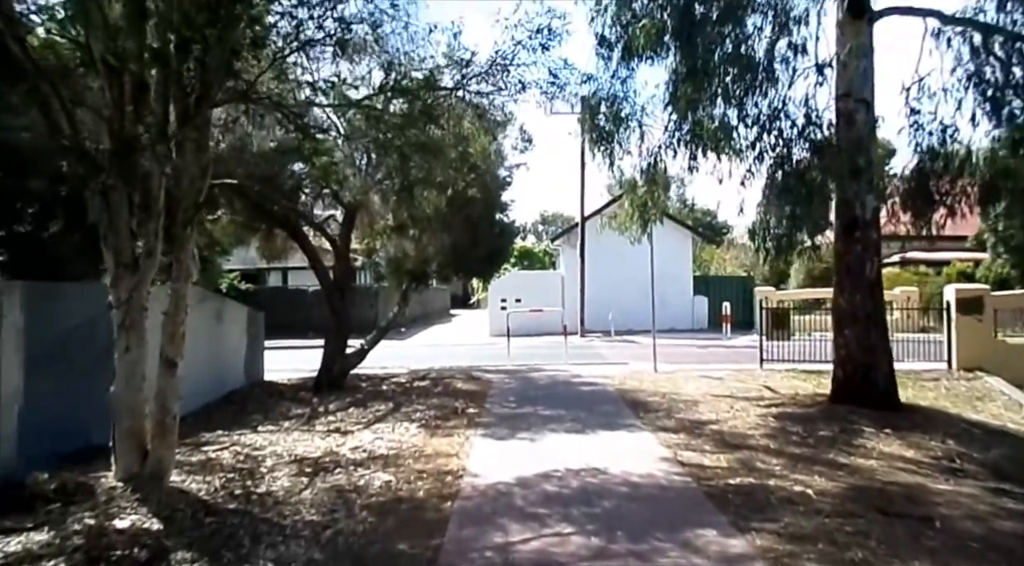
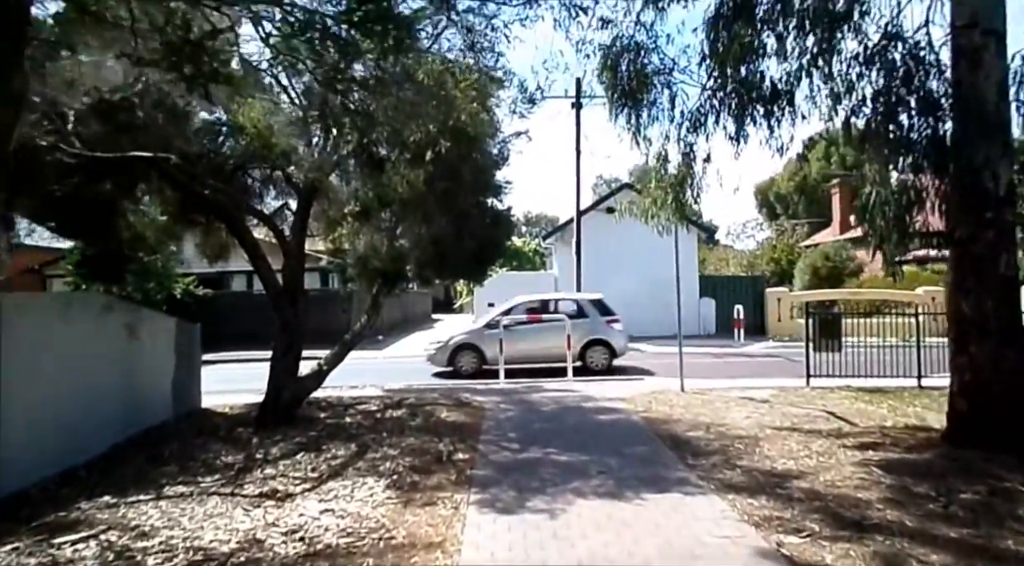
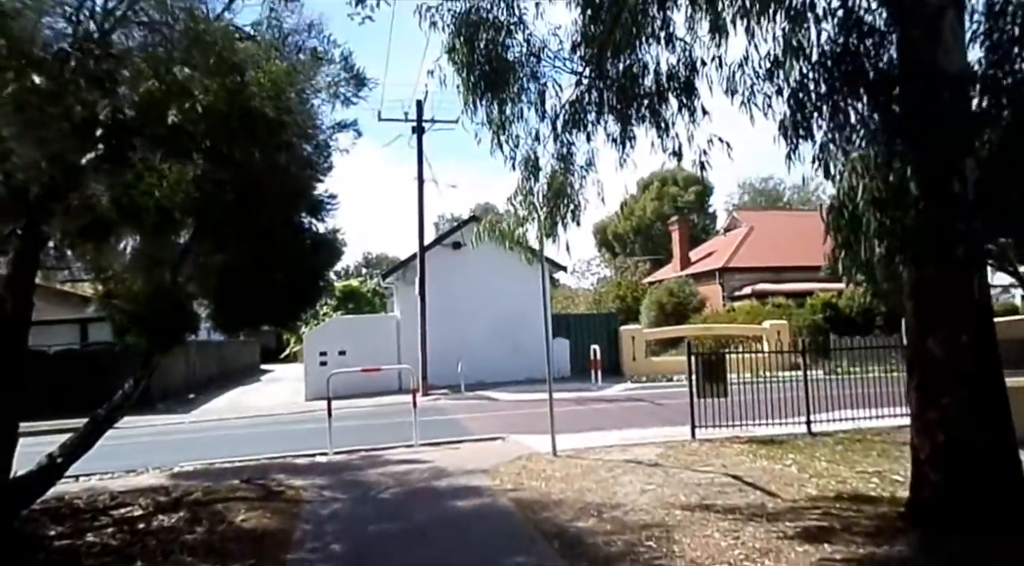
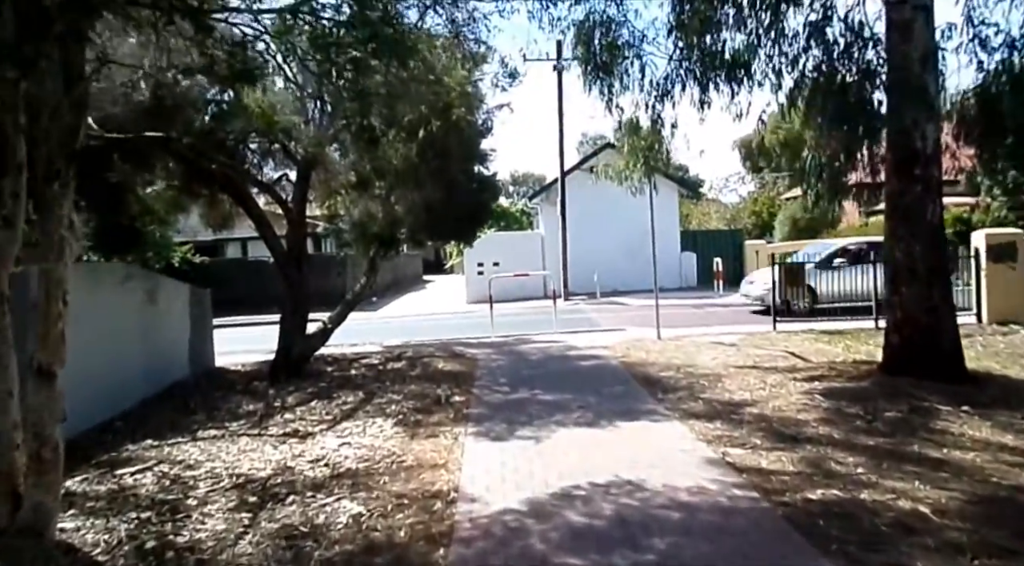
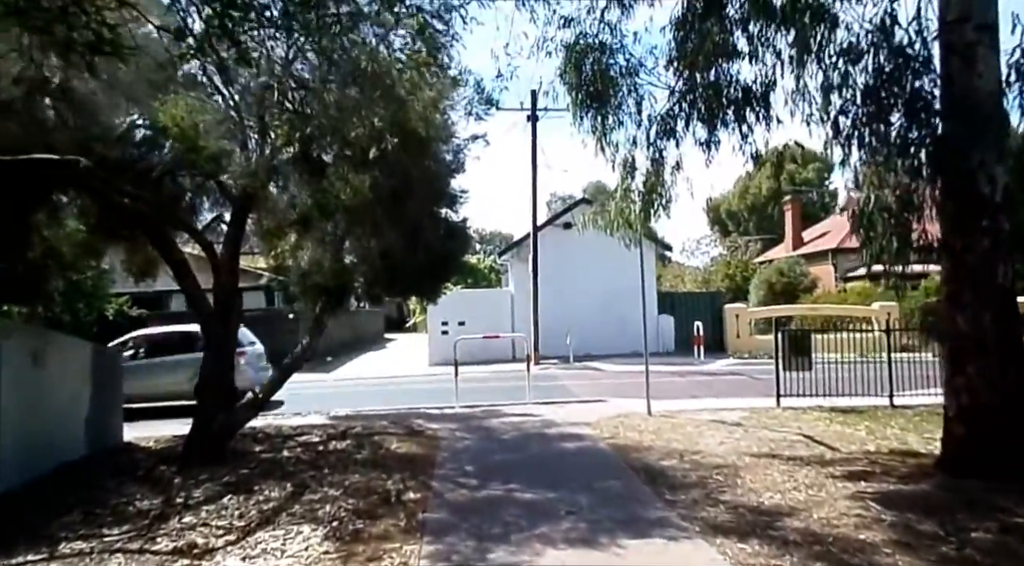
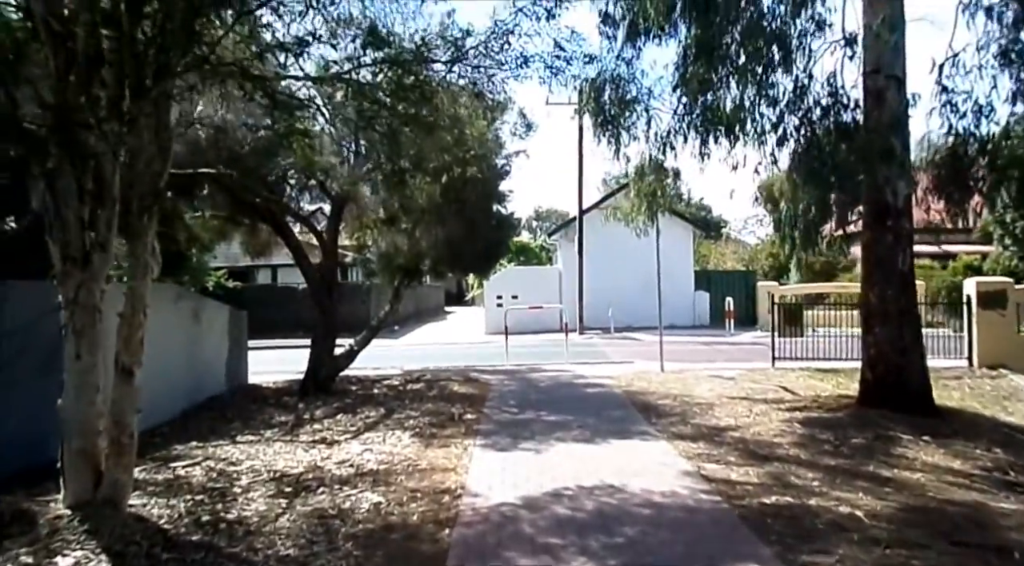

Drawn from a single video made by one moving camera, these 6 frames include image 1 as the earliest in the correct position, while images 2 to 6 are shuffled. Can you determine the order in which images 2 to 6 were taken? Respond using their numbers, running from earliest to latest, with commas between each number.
6, 4, 2, 5, 3
